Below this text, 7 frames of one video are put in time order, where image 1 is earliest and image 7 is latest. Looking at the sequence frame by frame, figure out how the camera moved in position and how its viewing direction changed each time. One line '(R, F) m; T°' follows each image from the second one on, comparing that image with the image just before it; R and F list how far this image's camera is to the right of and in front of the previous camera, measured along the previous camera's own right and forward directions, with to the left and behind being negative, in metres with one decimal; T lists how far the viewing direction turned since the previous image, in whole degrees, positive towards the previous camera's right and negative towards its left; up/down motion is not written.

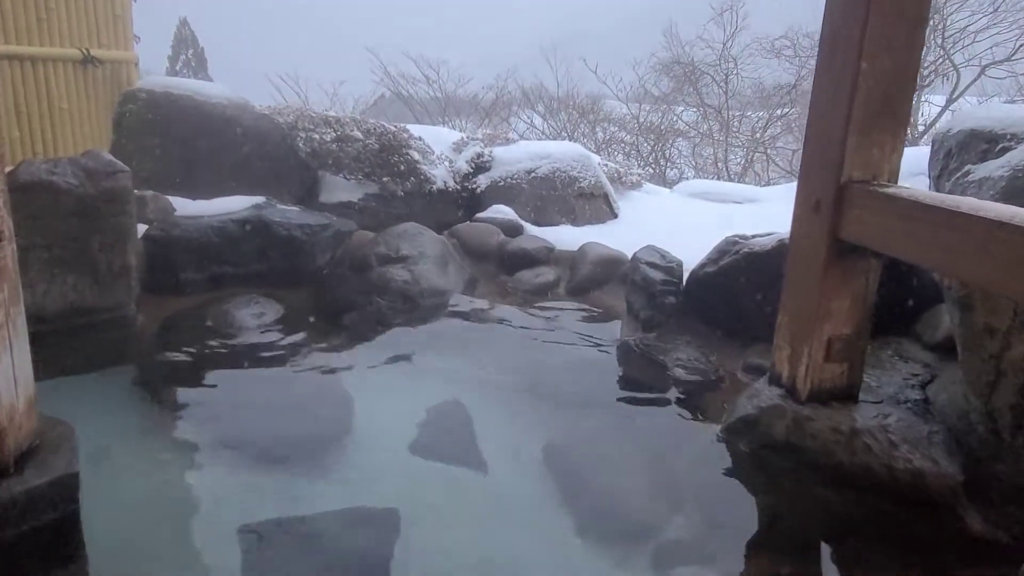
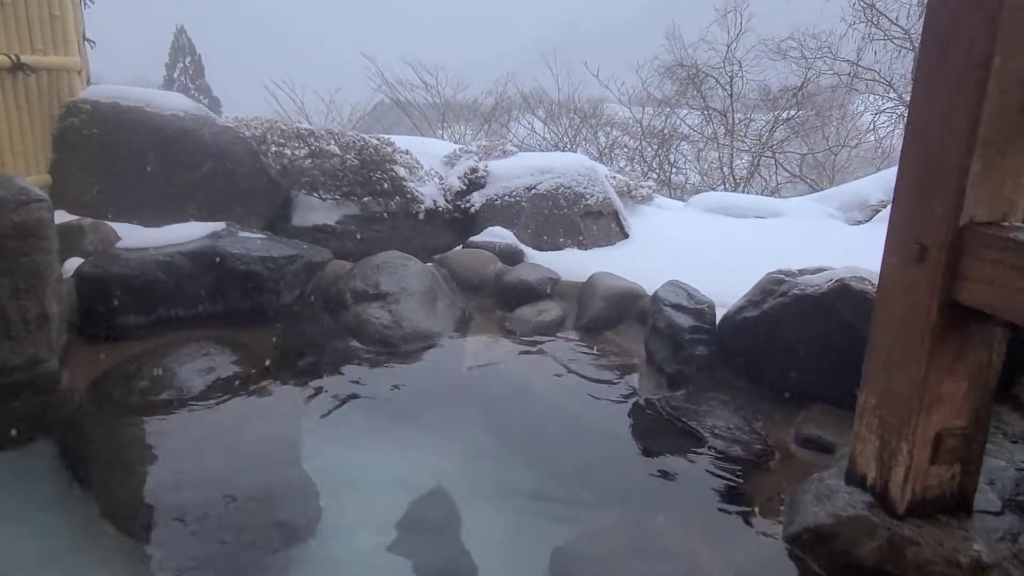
(0.0, +0.6) m; 0°
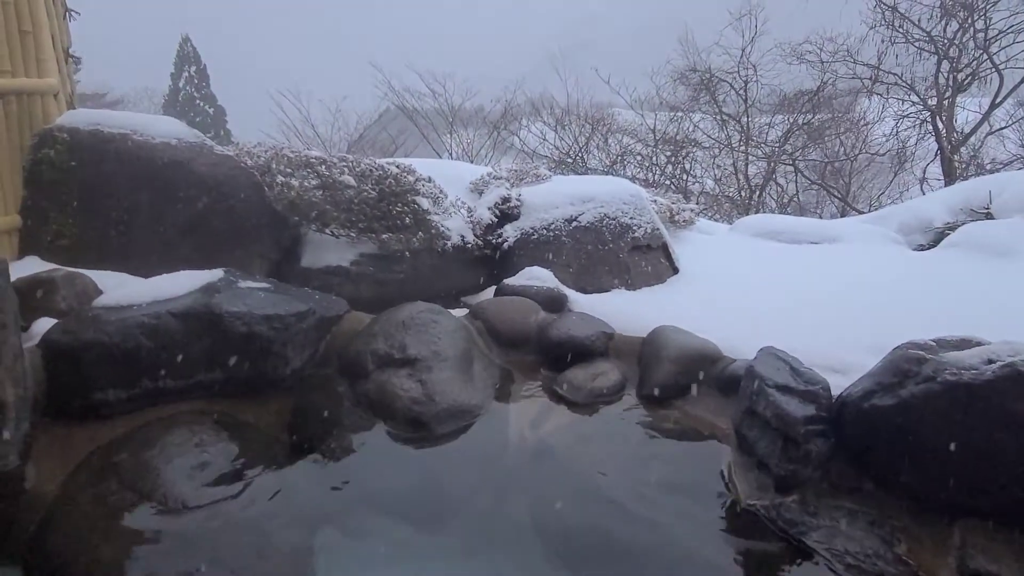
(-0.2, +0.6) m; 0°
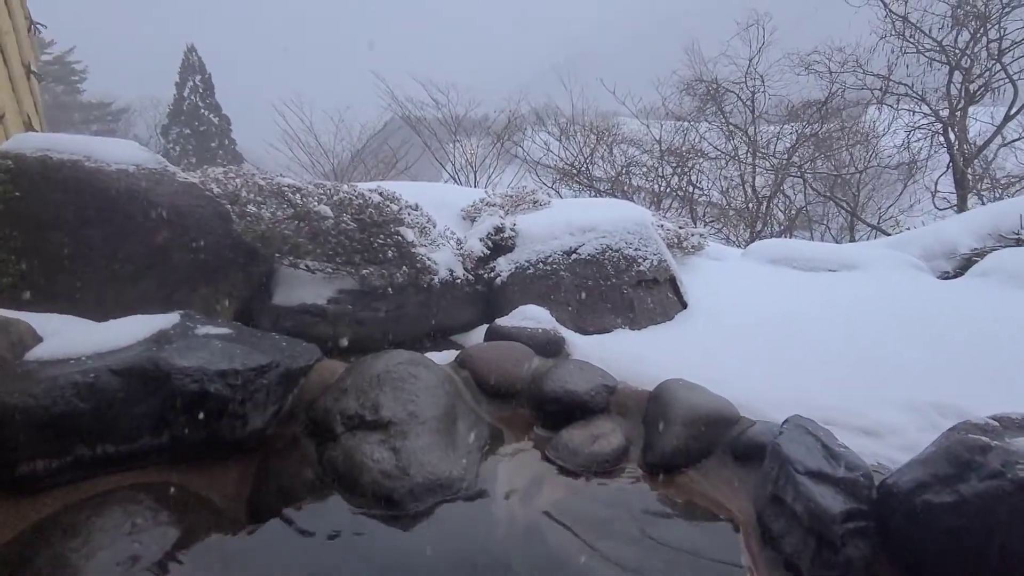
(+0.1, +0.4) m; 0°
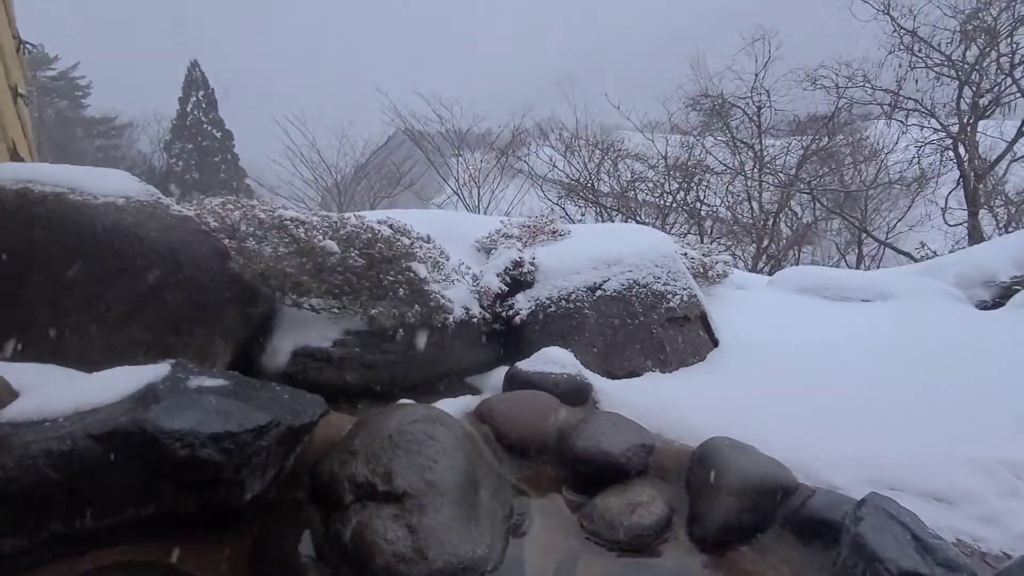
(-0.1, +0.3) m; 0°
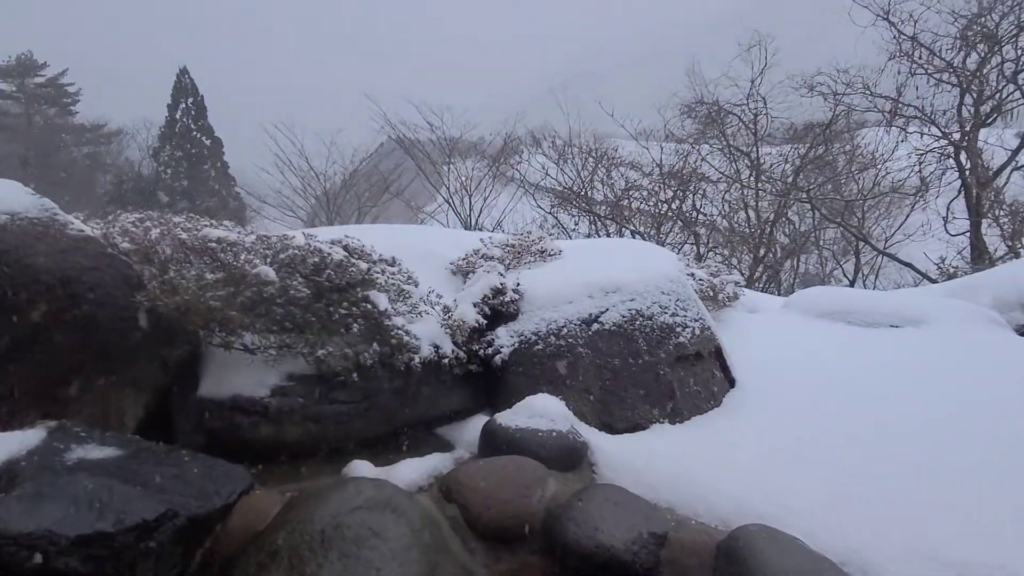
(+0.1, +0.6) m; +1°
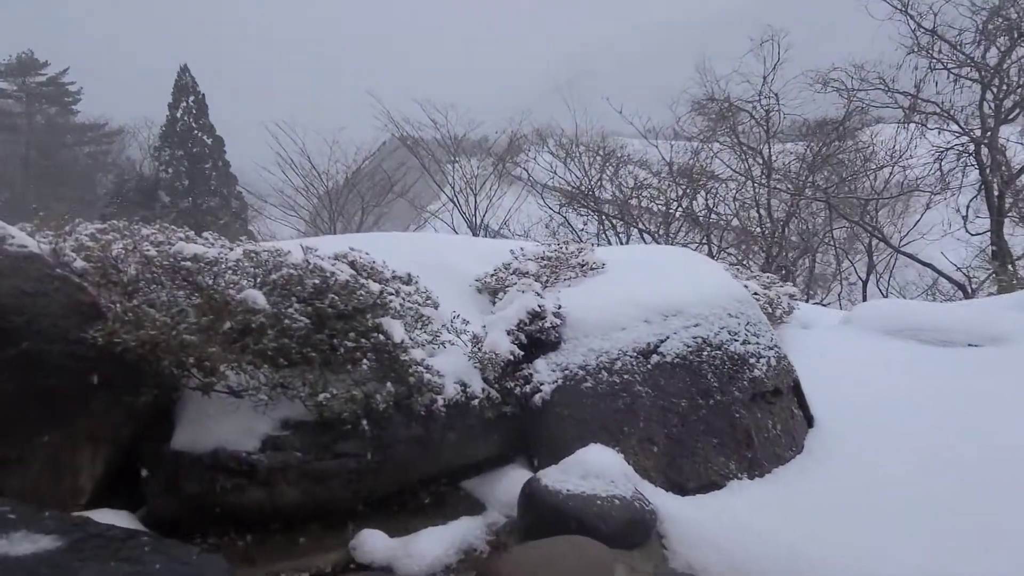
(-0.1, +0.5) m; 0°
